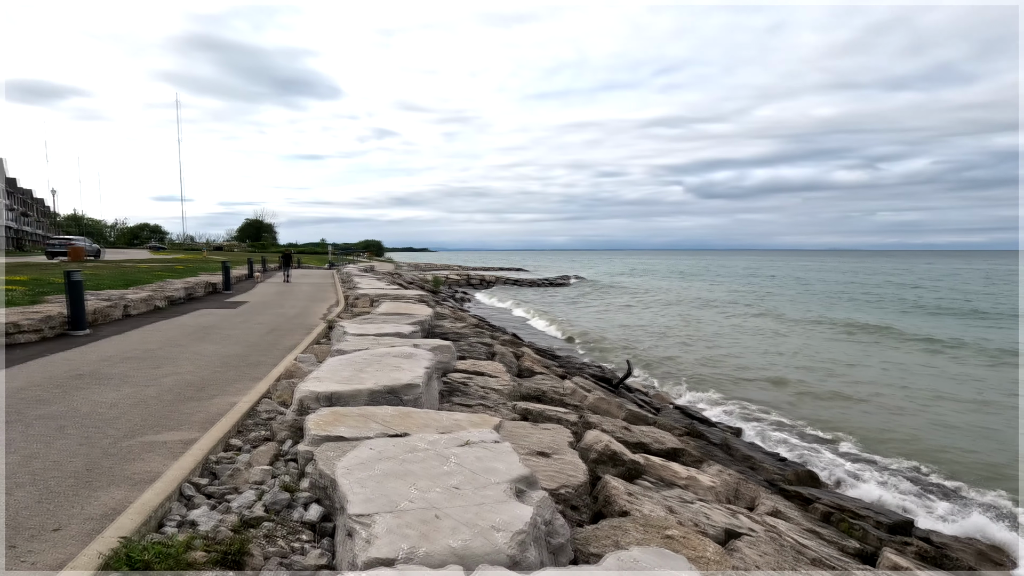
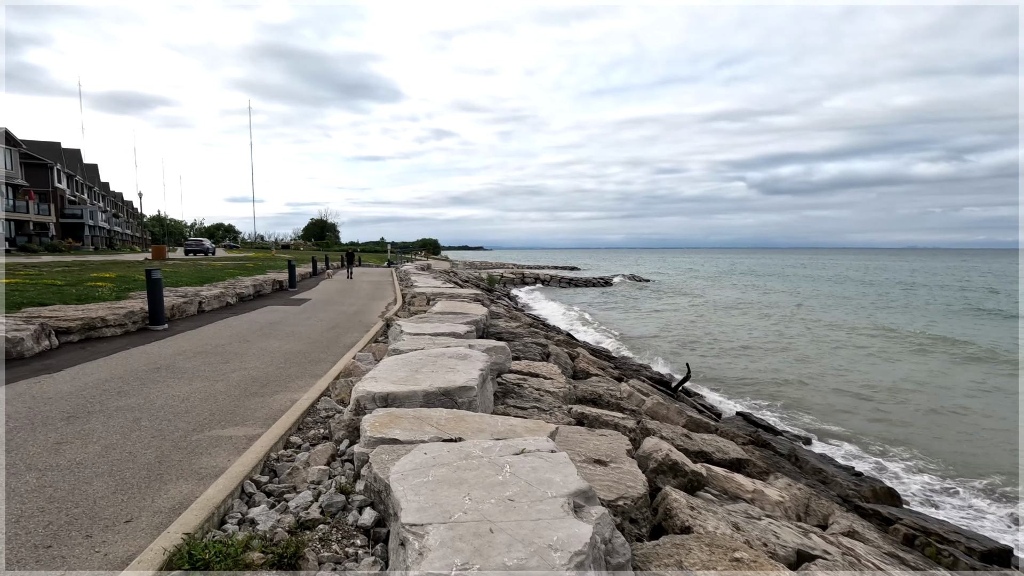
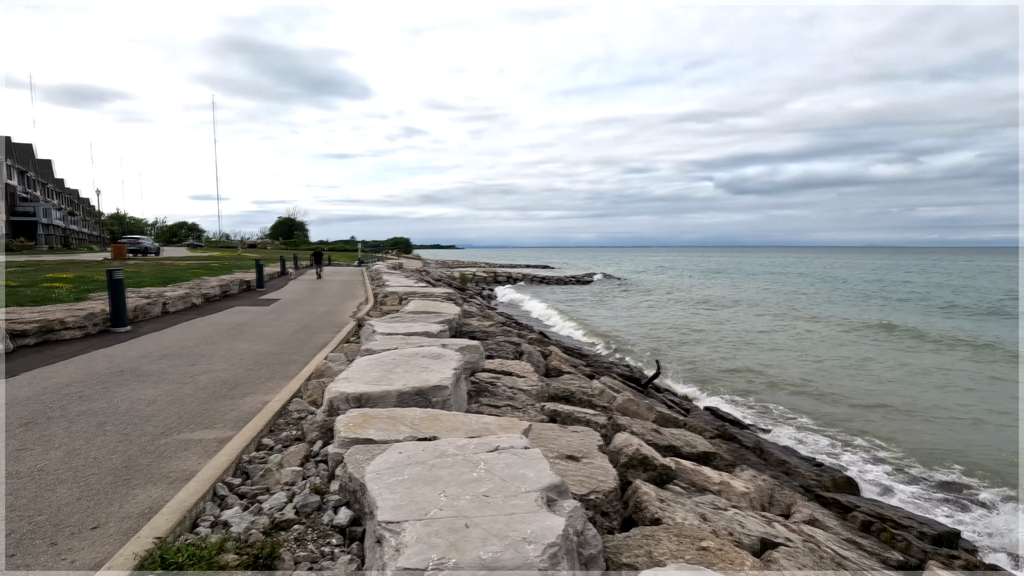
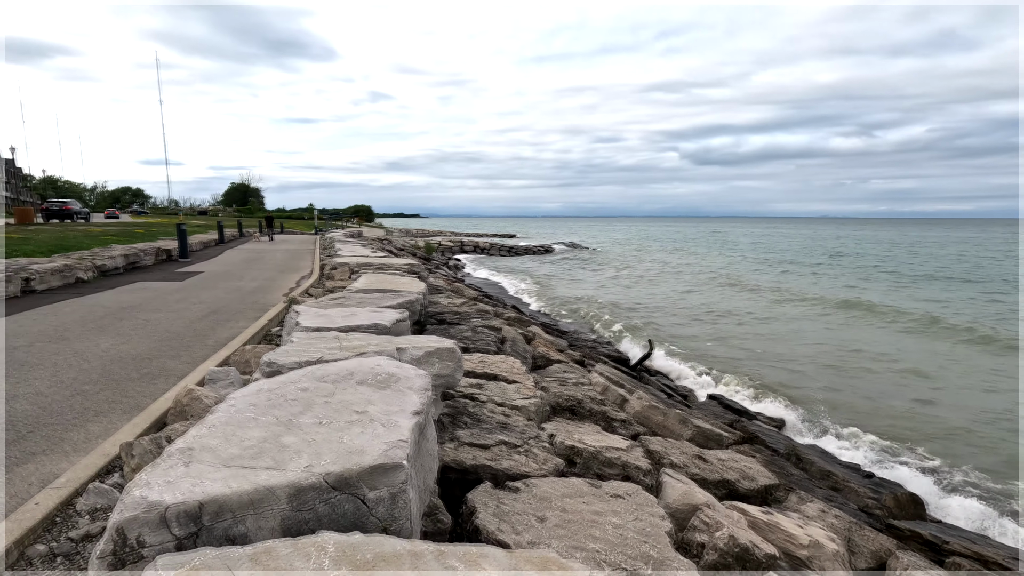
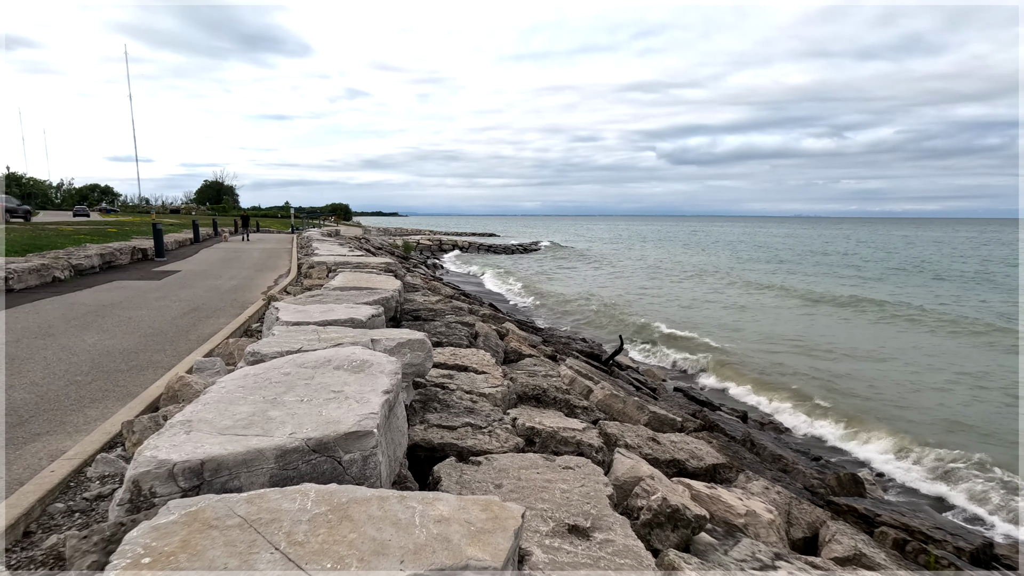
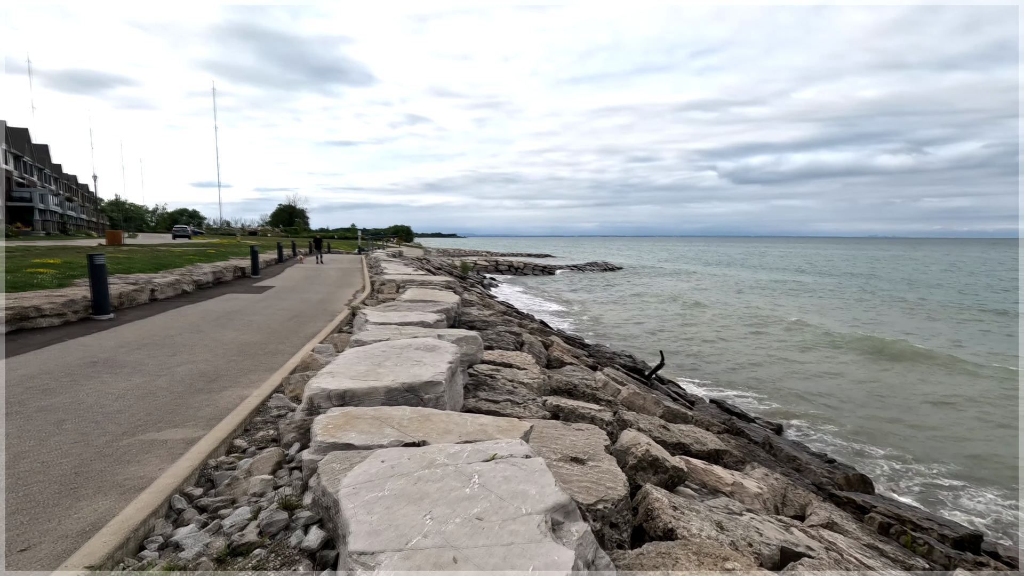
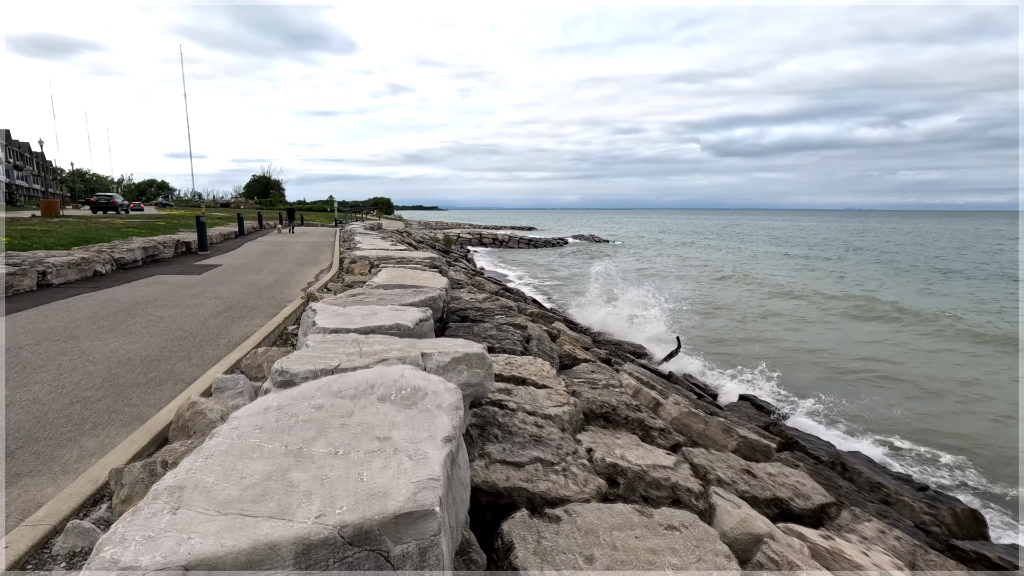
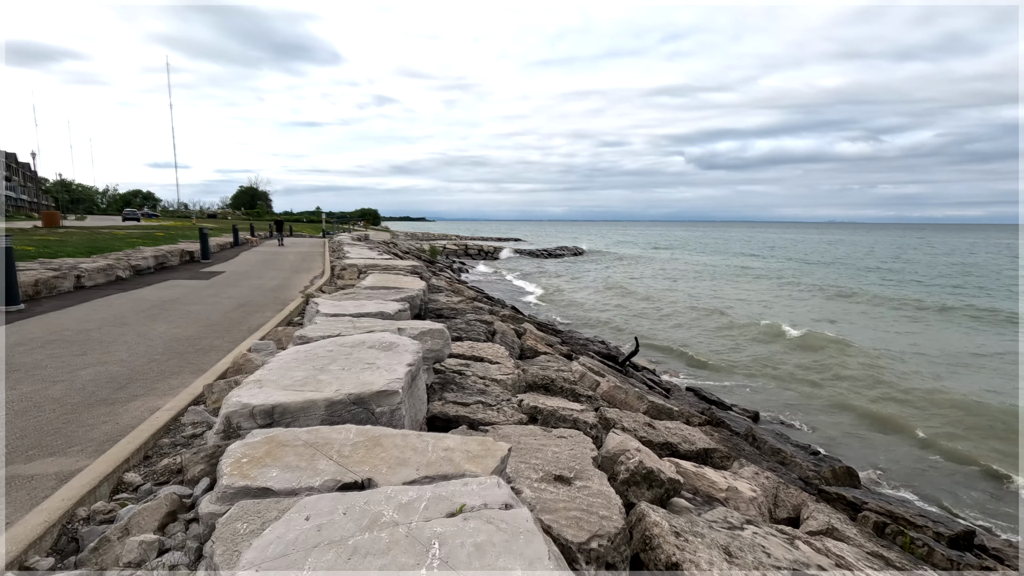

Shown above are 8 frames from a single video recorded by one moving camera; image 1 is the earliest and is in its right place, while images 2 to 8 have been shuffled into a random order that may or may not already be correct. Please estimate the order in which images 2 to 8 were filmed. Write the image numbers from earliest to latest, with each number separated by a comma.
3, 2, 6, 8, 5, 4, 7
